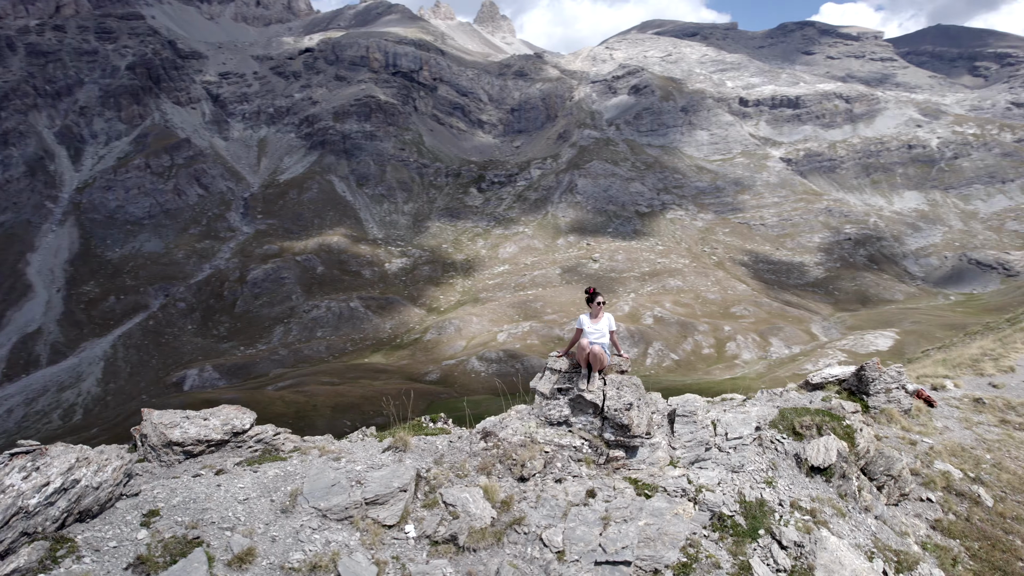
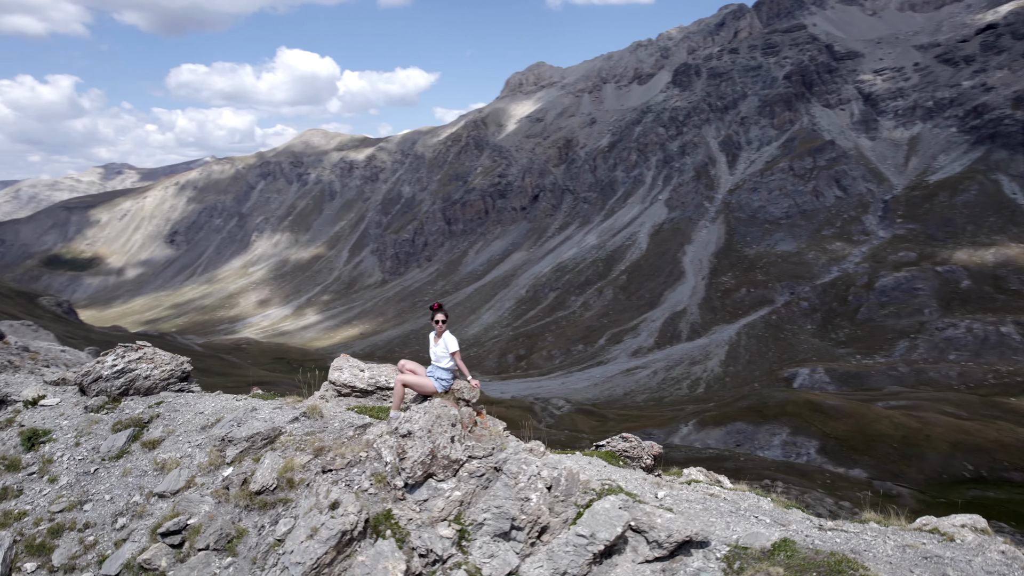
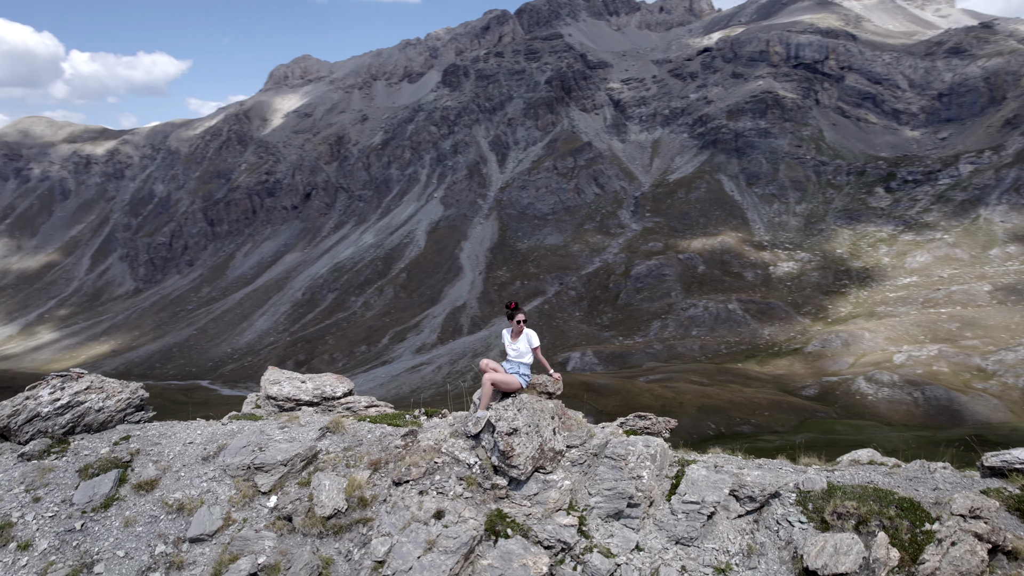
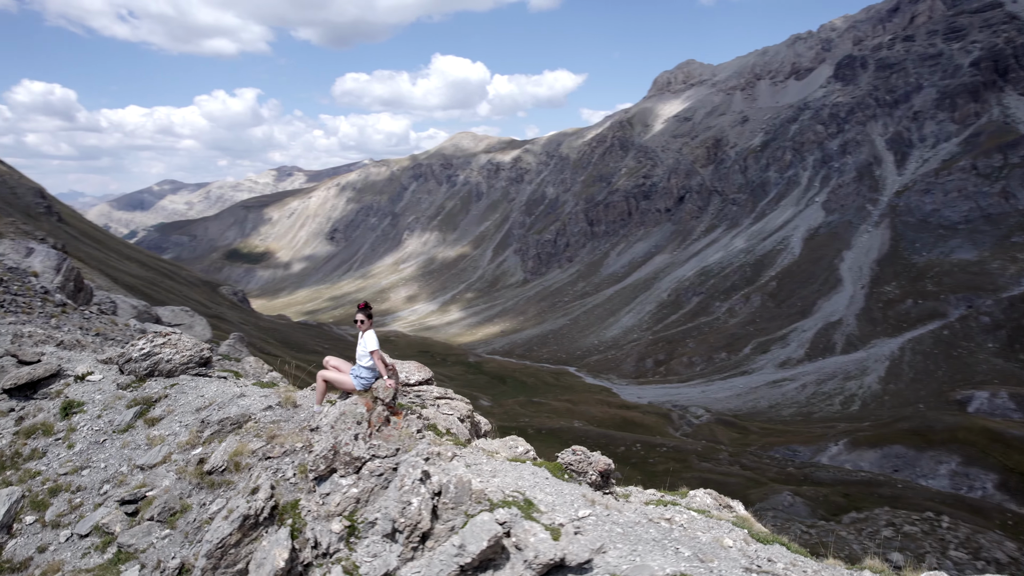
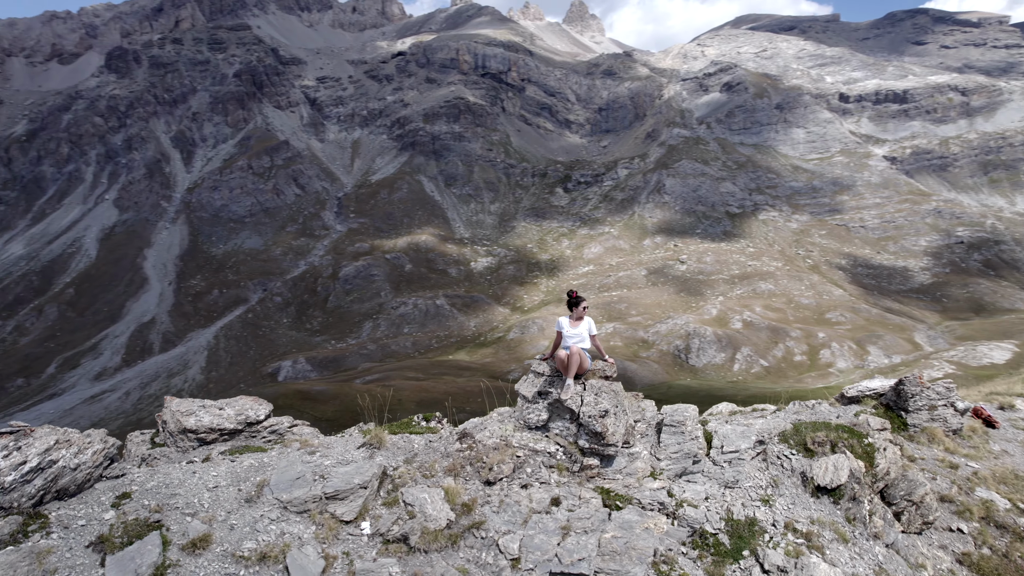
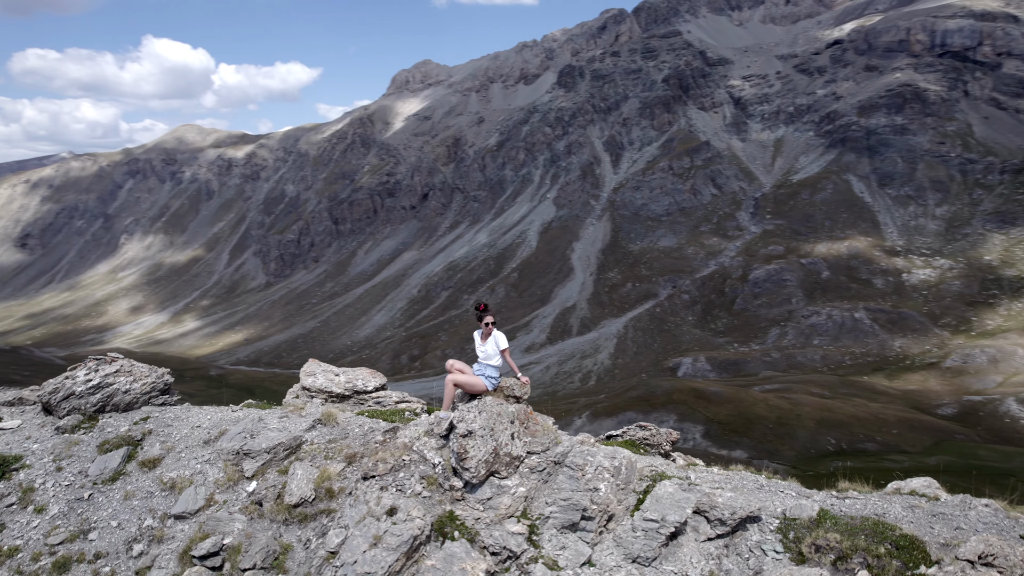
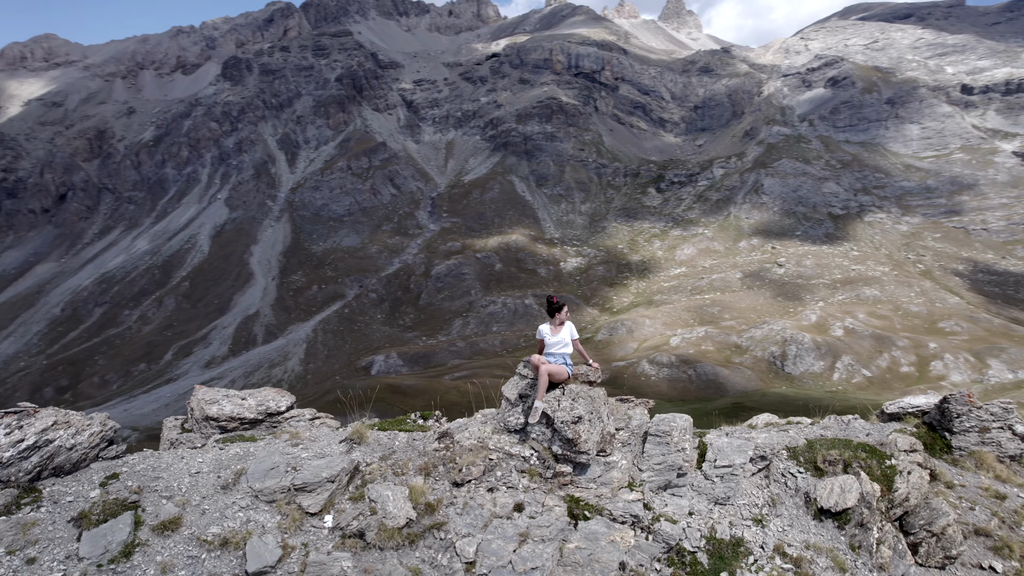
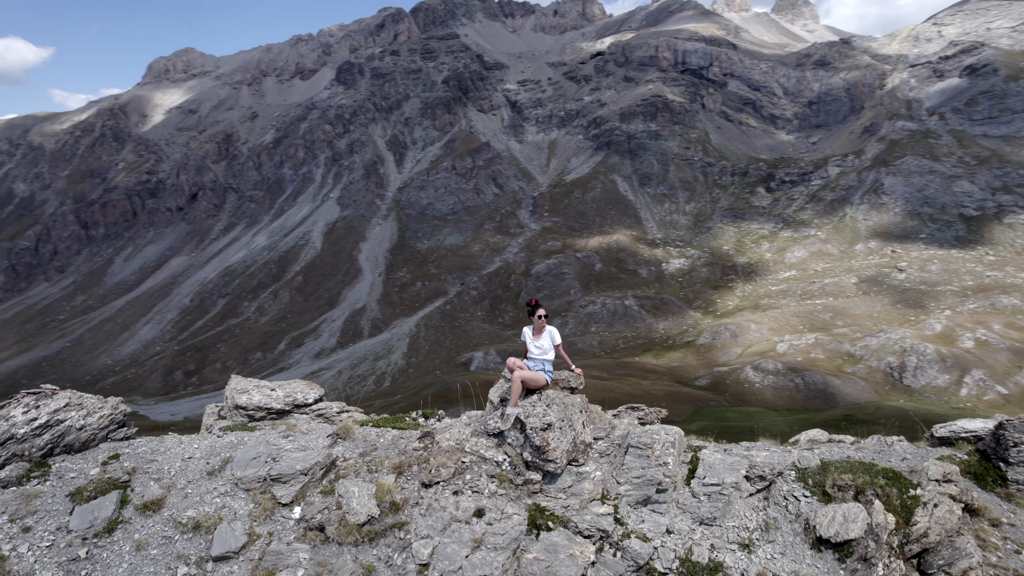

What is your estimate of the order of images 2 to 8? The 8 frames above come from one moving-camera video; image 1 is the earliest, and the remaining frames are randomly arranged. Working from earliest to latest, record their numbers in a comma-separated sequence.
5, 7, 8, 3, 6, 2, 4
